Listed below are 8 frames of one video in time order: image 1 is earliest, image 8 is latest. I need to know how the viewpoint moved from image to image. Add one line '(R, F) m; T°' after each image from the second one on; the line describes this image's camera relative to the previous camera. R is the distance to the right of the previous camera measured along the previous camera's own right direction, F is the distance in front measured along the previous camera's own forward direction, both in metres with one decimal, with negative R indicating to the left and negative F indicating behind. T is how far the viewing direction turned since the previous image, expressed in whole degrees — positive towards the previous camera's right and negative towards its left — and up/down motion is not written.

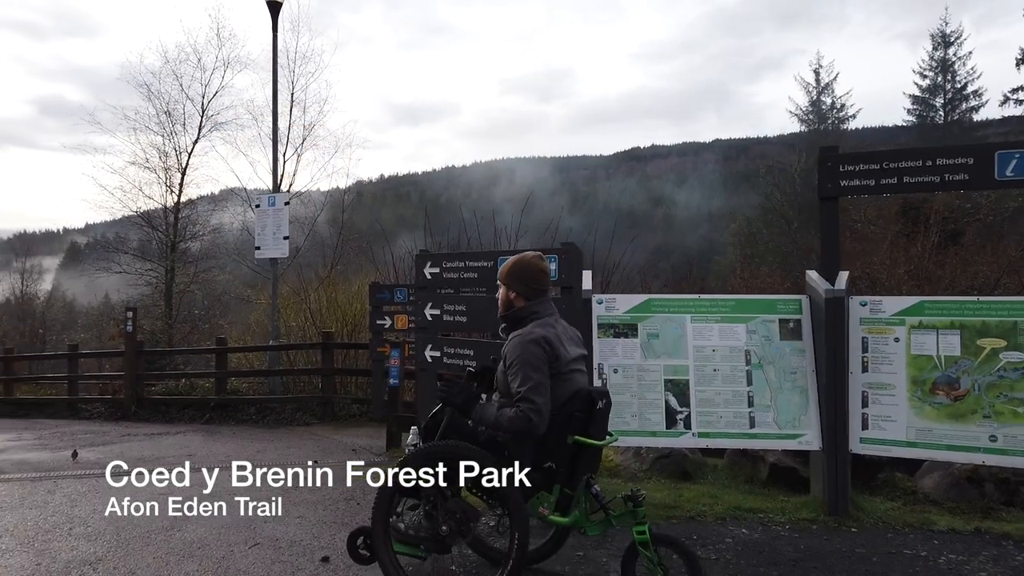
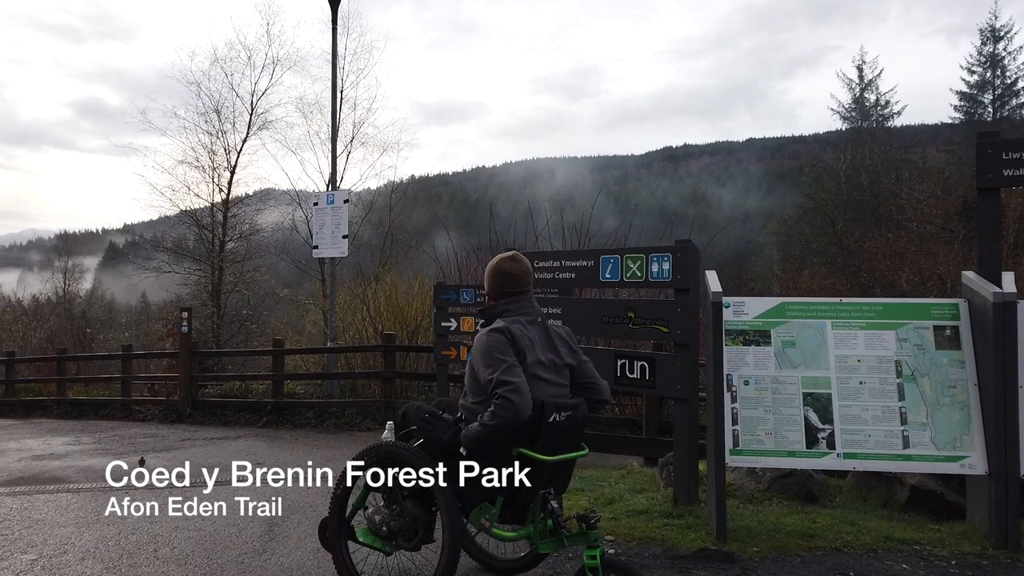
(-0.5, +0.5) m; -2°
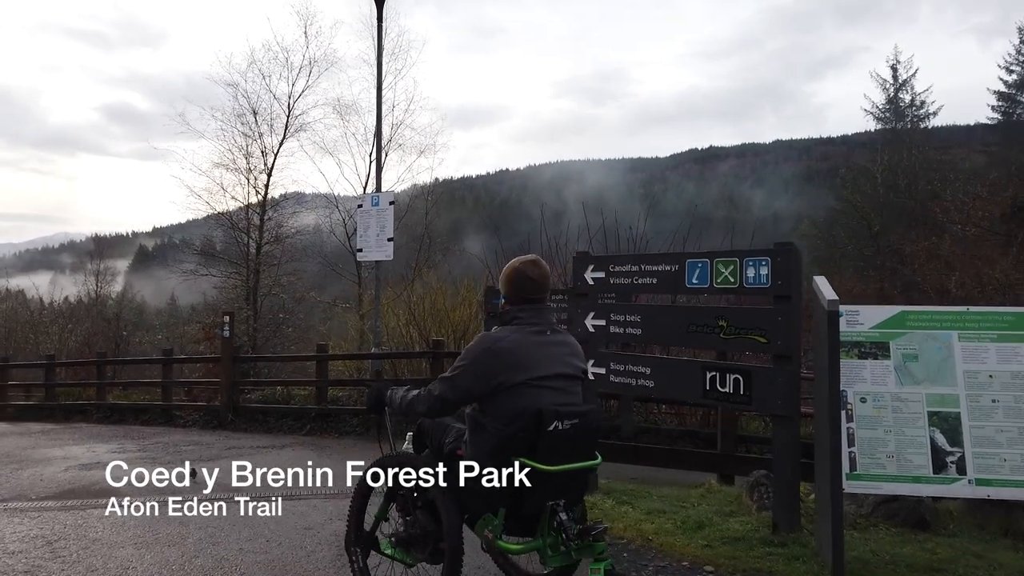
(-0.4, +0.4) m; -2°
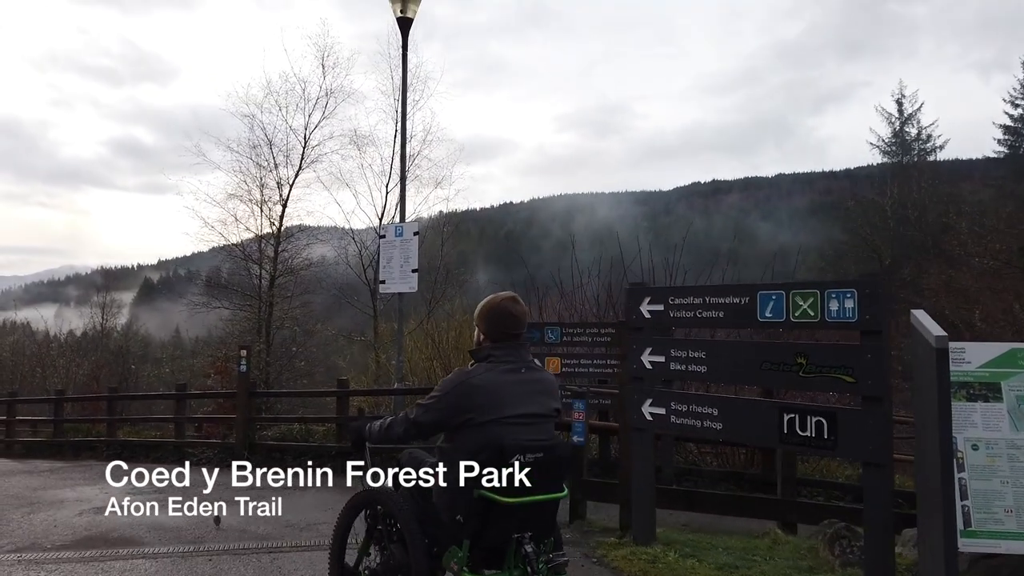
(-0.3, +0.4) m; 0°
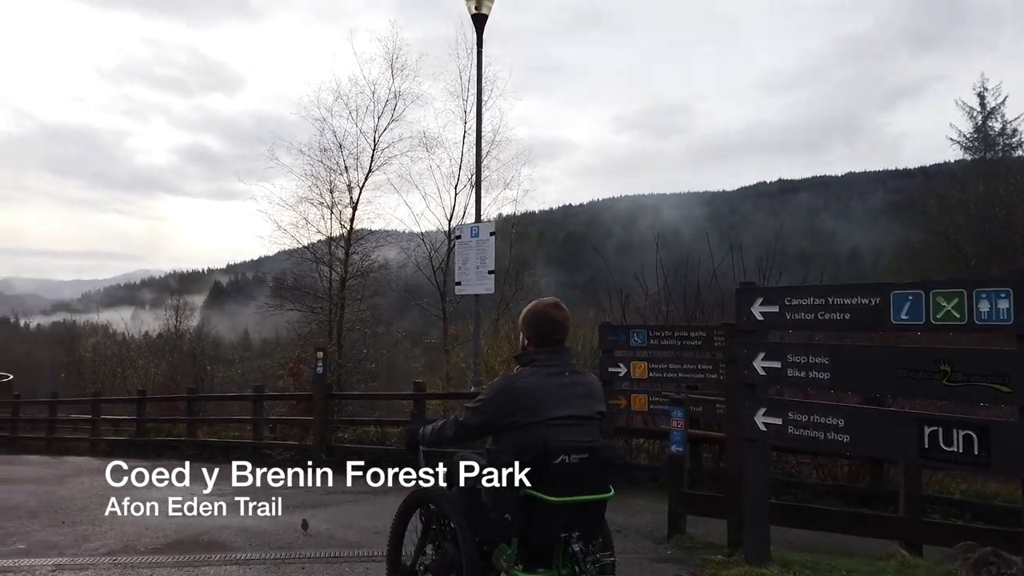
(-0.3, +0.3) m; -4°
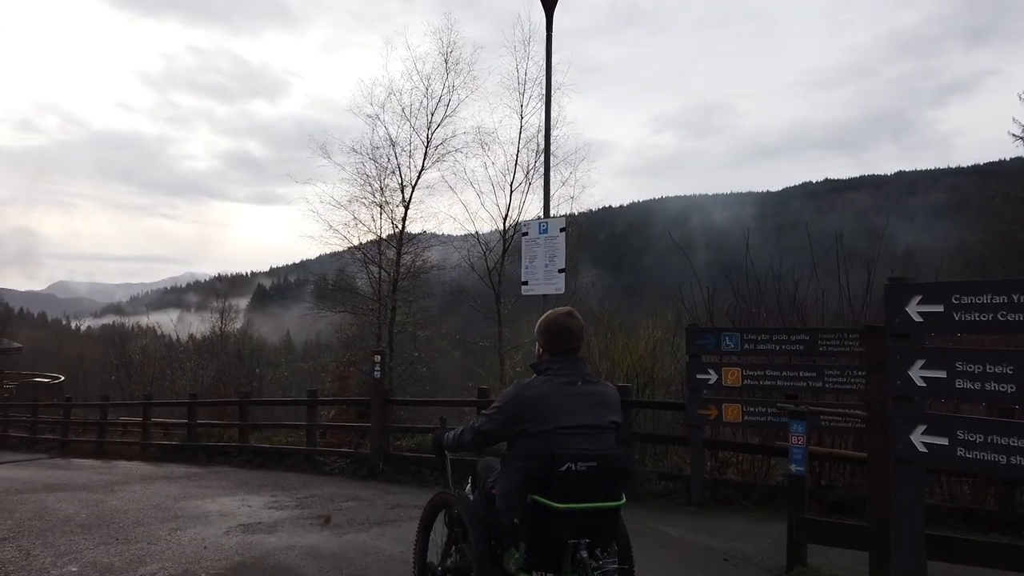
(-0.4, +0.7) m; -3°
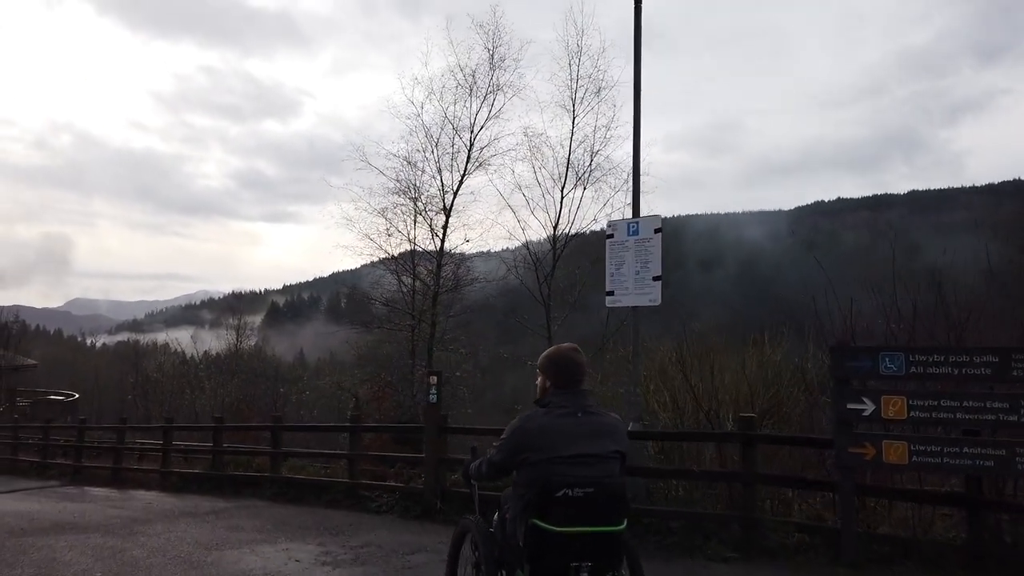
(-0.8, +1.5) m; -1°
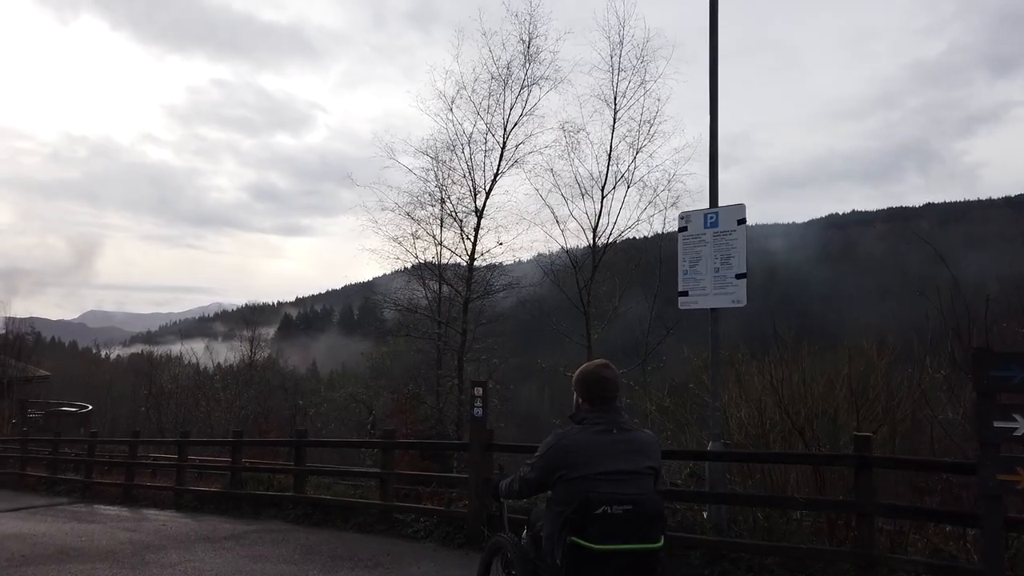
(-0.5, +1.0) m; -1°
